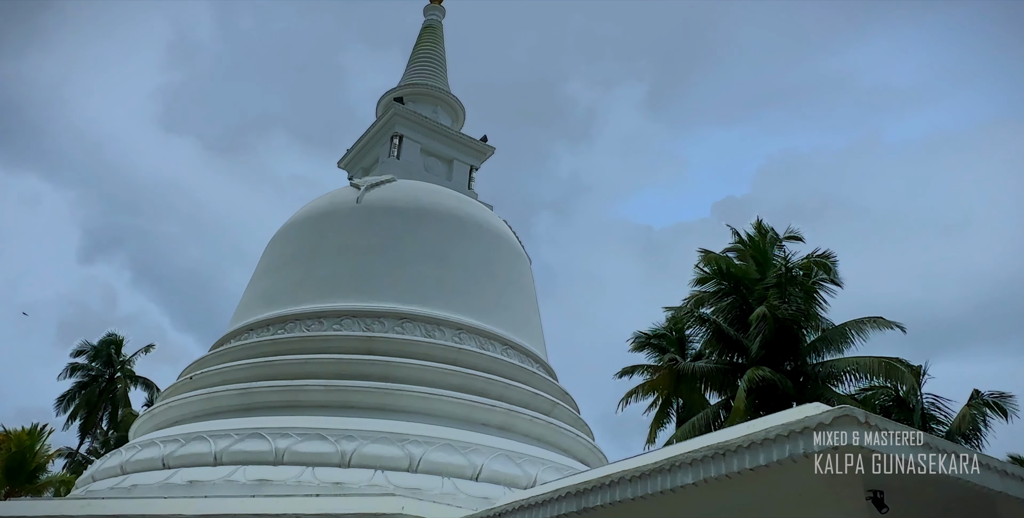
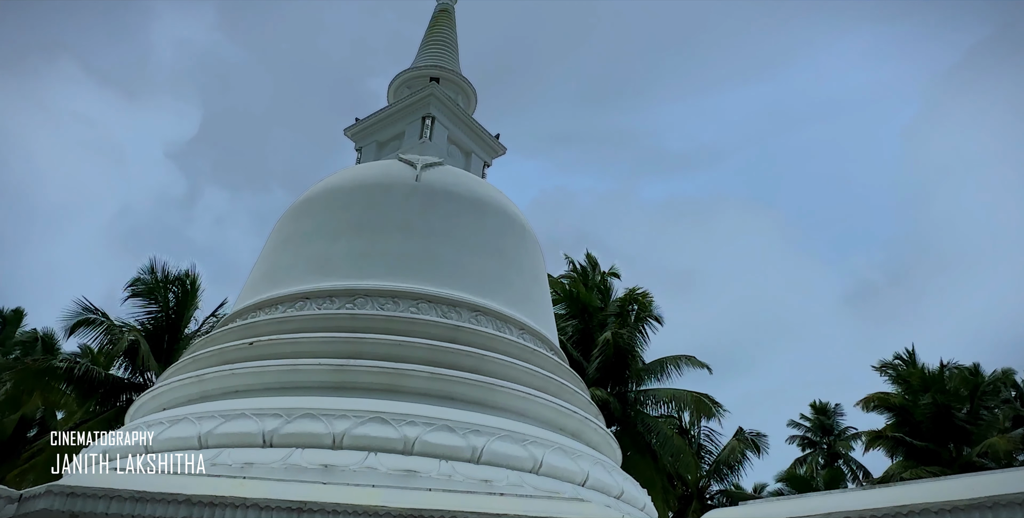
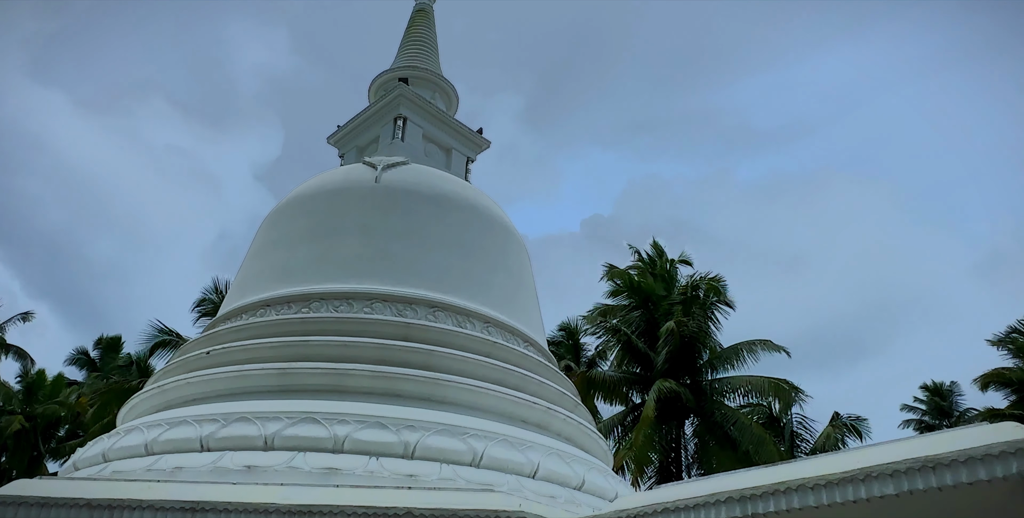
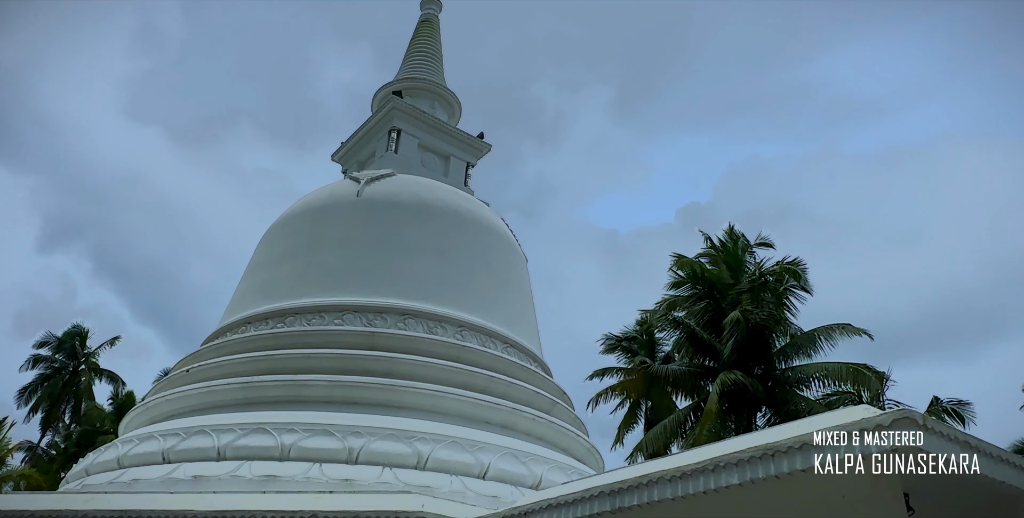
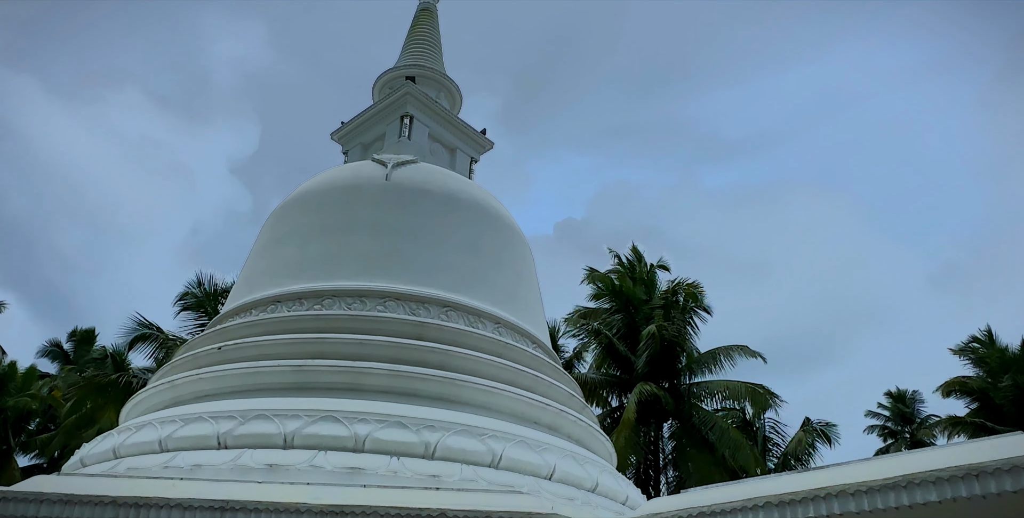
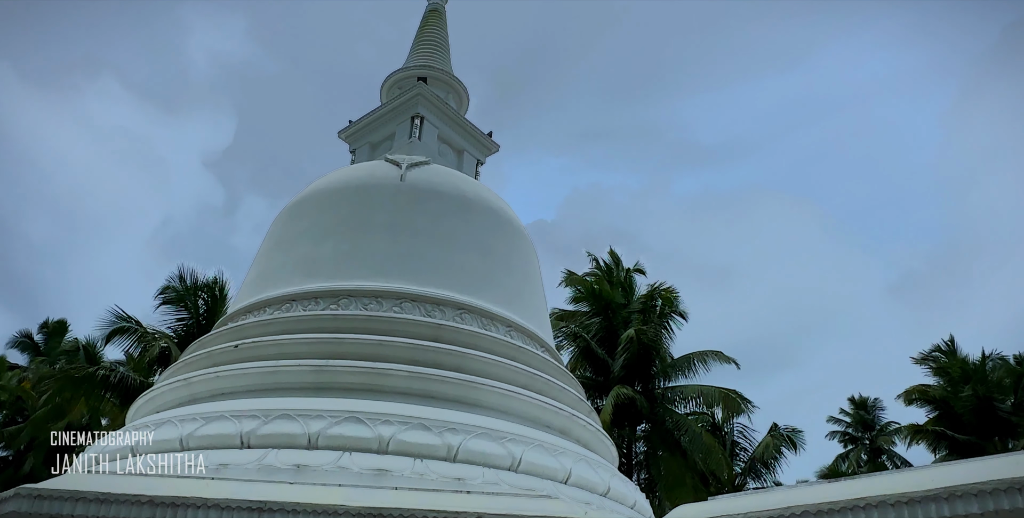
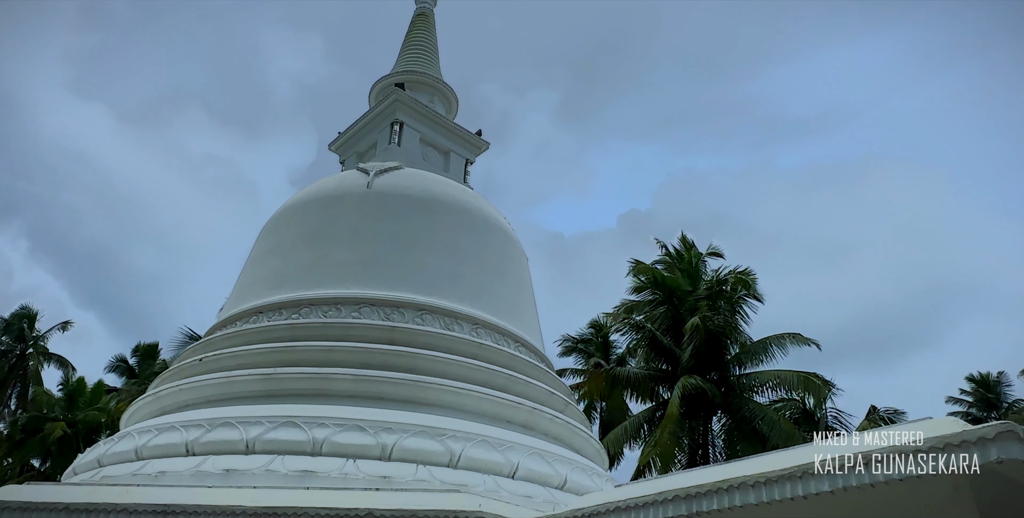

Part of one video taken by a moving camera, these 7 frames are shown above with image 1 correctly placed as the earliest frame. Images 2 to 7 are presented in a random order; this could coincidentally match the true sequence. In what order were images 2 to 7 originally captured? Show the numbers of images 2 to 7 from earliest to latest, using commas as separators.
4, 7, 3, 5, 6, 2
